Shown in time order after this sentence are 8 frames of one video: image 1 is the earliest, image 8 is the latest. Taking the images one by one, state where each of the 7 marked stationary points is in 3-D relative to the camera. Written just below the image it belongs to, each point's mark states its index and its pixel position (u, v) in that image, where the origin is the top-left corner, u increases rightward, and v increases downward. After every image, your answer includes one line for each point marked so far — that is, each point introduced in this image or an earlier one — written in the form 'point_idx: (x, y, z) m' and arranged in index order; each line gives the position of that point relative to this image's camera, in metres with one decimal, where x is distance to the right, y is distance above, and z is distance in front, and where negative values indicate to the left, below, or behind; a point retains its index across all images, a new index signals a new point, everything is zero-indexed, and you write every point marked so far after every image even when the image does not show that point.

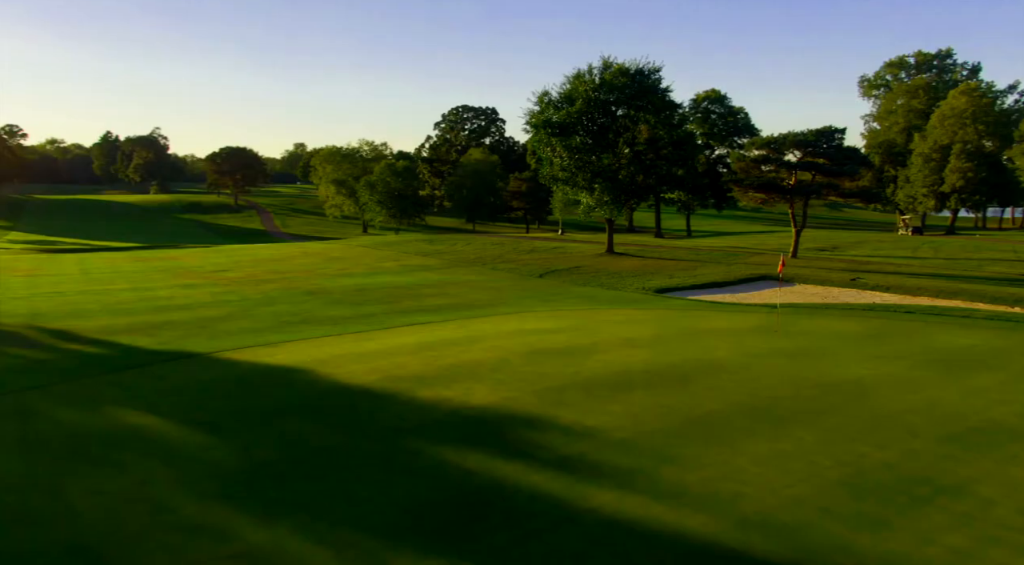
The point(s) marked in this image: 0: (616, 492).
0: (+1.1, -2.2, +7.6) m
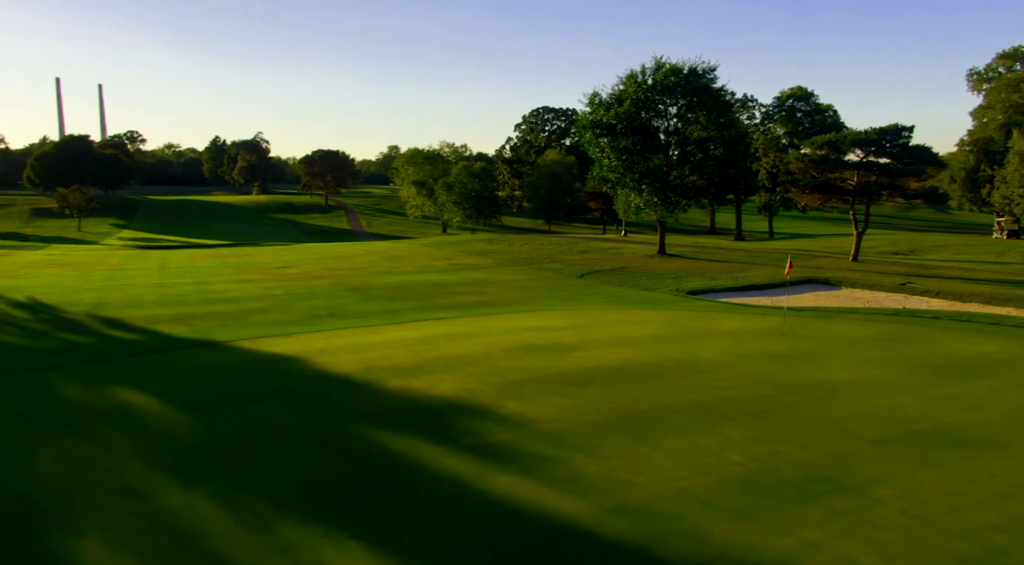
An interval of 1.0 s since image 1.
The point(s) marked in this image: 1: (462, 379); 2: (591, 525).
0: (0.0, -2.2, +8.0) m
1: (-0.9, -1.7, +12.1) m
2: (+0.7, -2.3, +6.8) m
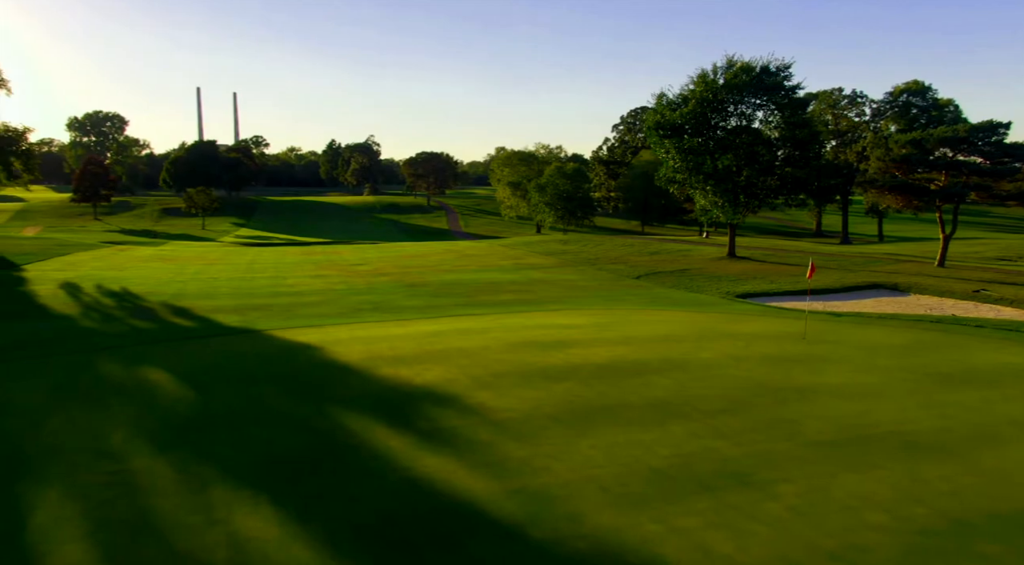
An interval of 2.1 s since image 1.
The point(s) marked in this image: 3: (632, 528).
0: (-0.8, -2.1, +8.6) m
1: (-1.2, -1.6, +12.8) m
2: (-0.3, -2.3, +7.3) m
3: (+1.1, -2.3, +6.6) m
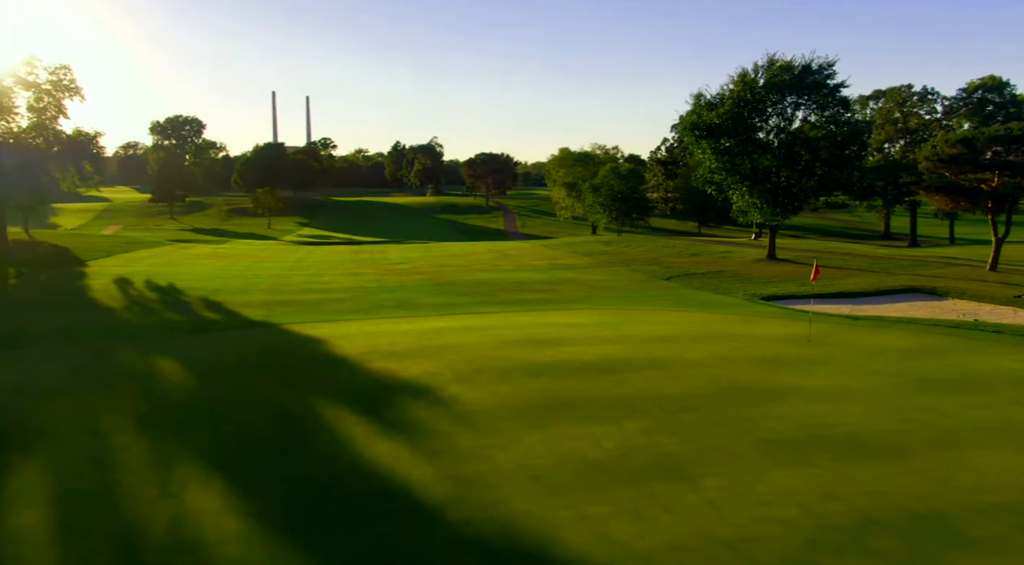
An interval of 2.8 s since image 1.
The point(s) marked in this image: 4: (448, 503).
0: (-1.5, -2.1, +9.0) m
1: (-1.5, -1.5, +13.3) m
2: (-1.1, -2.2, +7.8) m
3: (+0.3, -2.3, +6.9) m
4: (-0.7, -2.3, +7.3) m
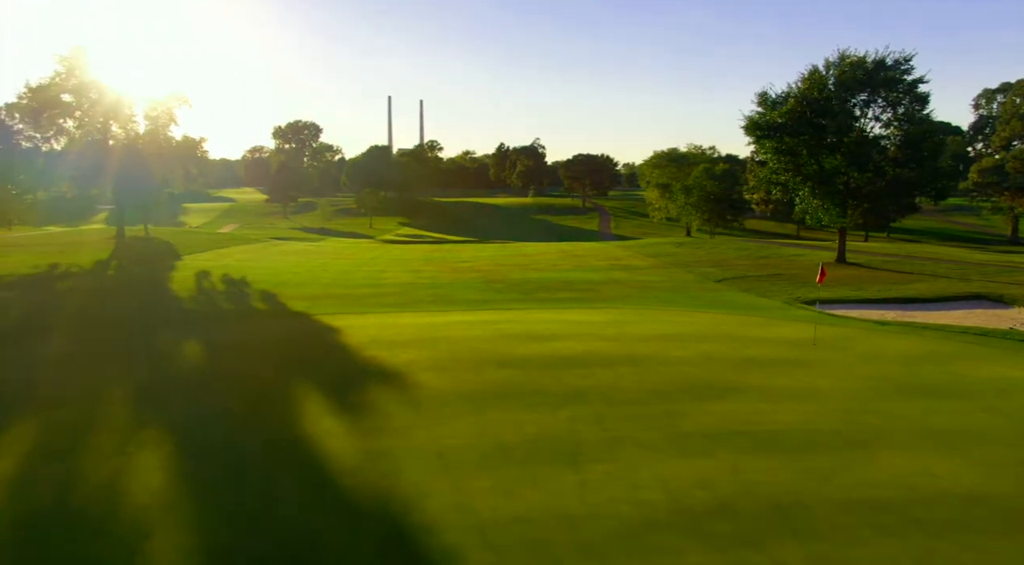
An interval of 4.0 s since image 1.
0: (-2.4, -1.9, +9.9) m
1: (-1.8, -1.4, +14.2) m
2: (-2.2, -2.1, +8.6) m
3: (-0.9, -2.2, +7.6) m
4: (-1.9, -2.1, +8.1) m
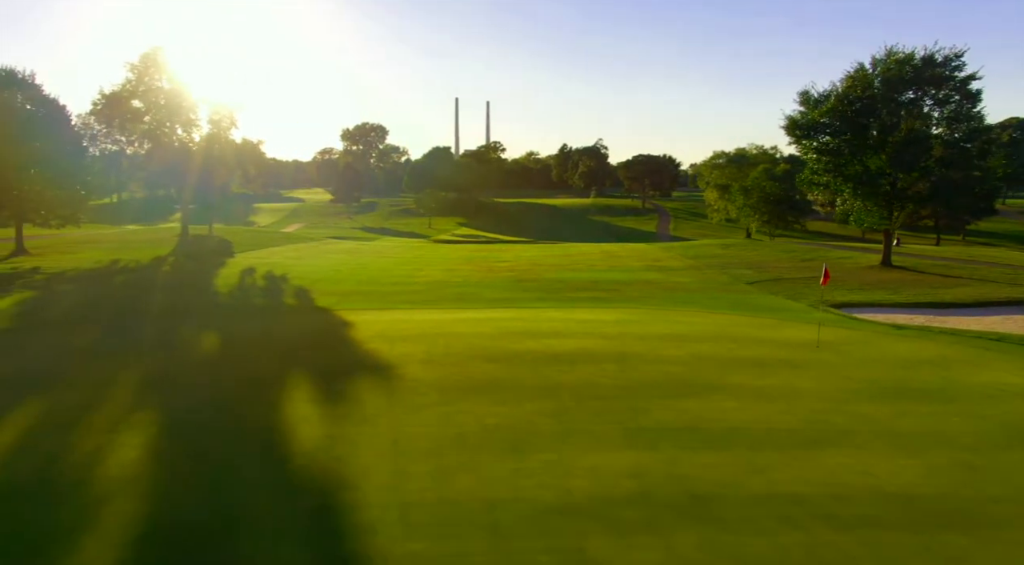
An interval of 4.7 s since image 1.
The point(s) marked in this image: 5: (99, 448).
0: (-2.9, -1.9, +10.6) m
1: (-2.0, -1.4, +14.7) m
2: (-2.8, -2.0, +9.2) m
3: (-1.6, -2.1, +8.1) m
4: (-2.5, -2.1, +8.6) m
5: (-5.1, -2.0, +8.8) m
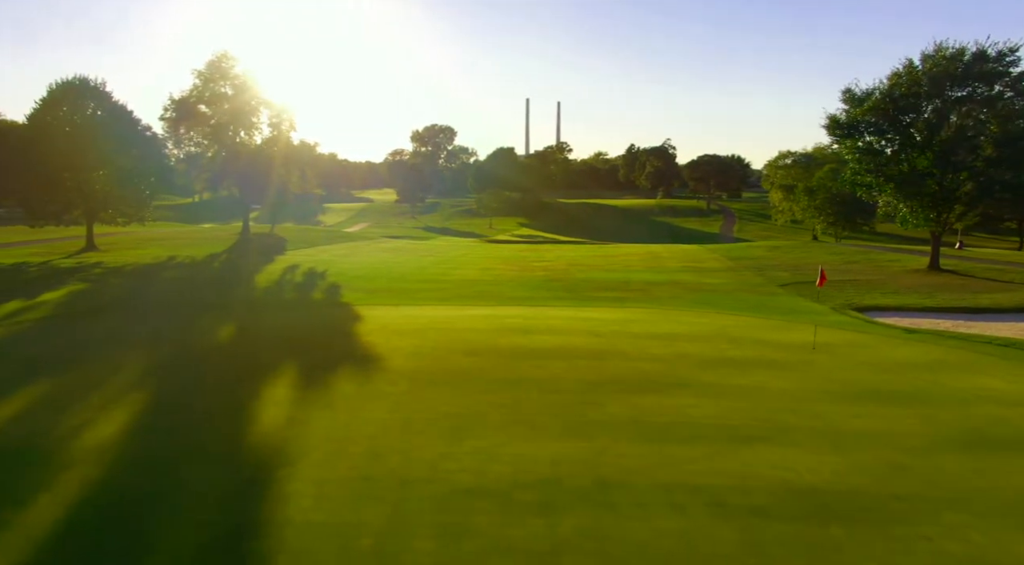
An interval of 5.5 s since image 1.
0: (-3.5, -1.8, +11.3) m
1: (-2.2, -1.3, +15.3) m
2: (-3.5, -1.9, +9.9) m
3: (-2.4, -2.0, +8.7) m
4: (-3.3, -2.0, +9.3) m
5: (-5.9, -1.9, +9.7) m
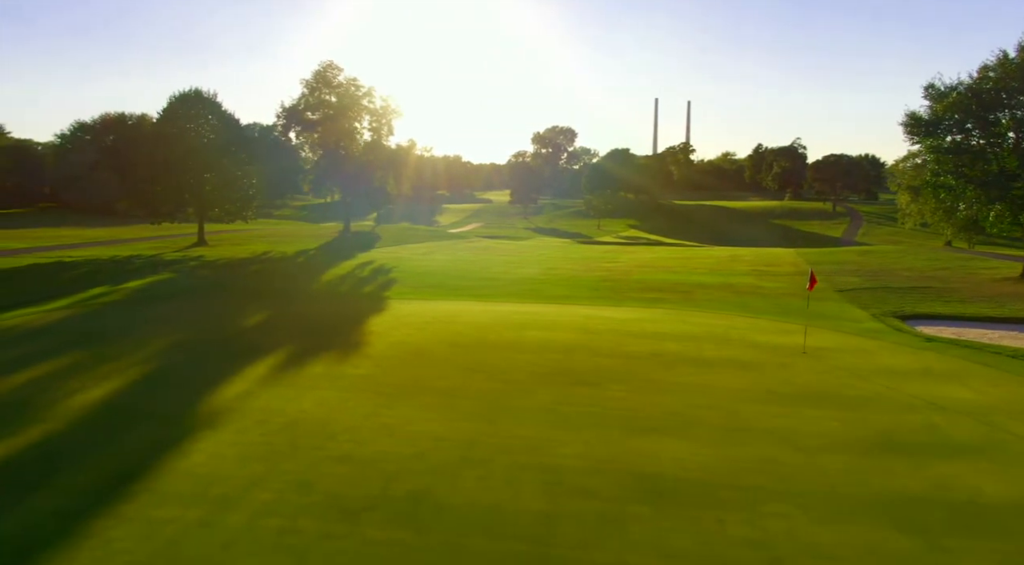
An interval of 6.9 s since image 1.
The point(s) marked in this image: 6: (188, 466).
0: (-4.4, -1.6, +12.7) m
1: (-2.4, -1.2, +16.5) m
2: (-4.6, -1.8, +11.3) m
3: (-3.7, -1.9, +10.0) m
4: (-4.4, -1.8, +10.7) m
5: (-7.0, -1.7, +11.5) m
6: (-3.7, -2.1, +7.9) m
